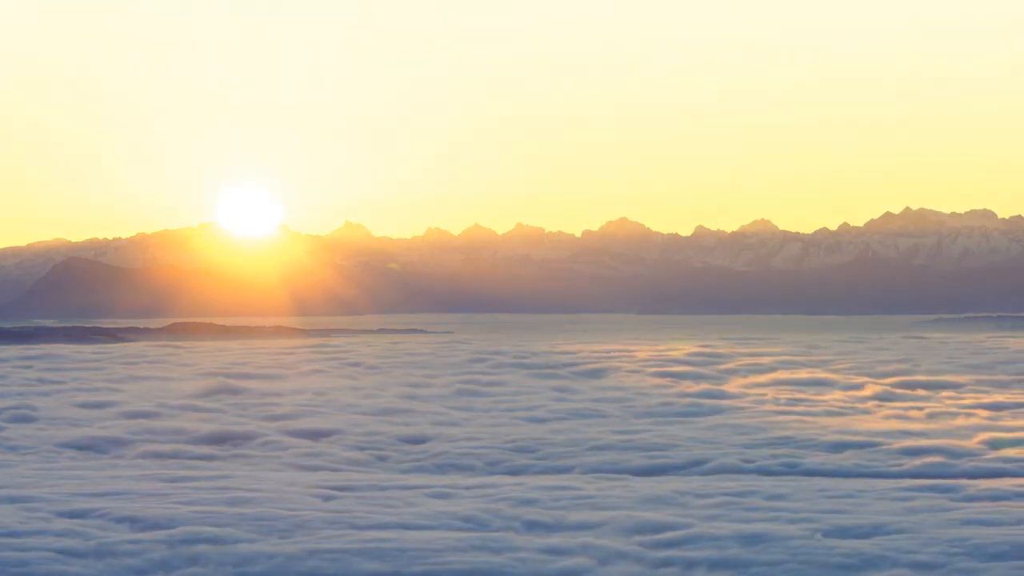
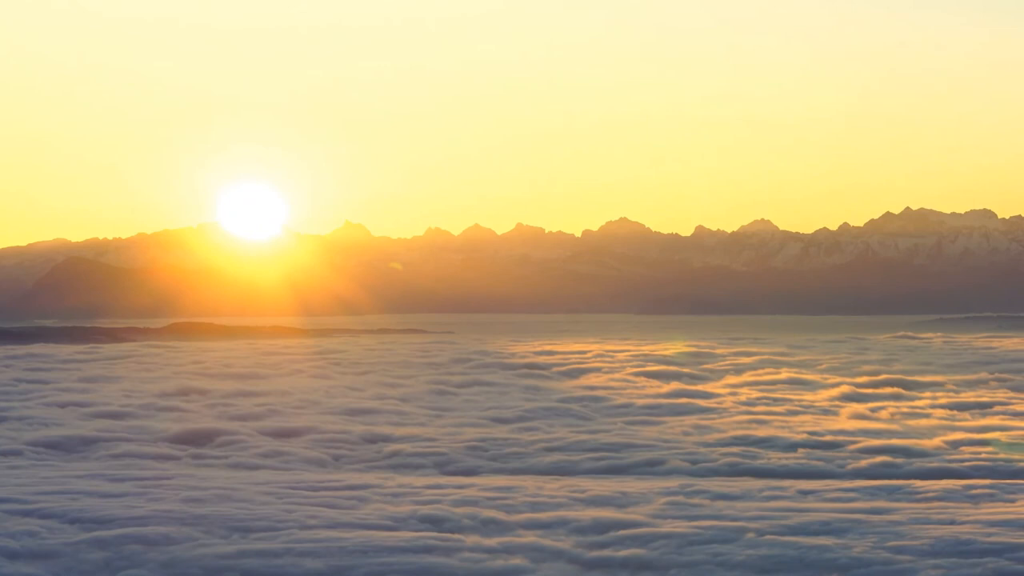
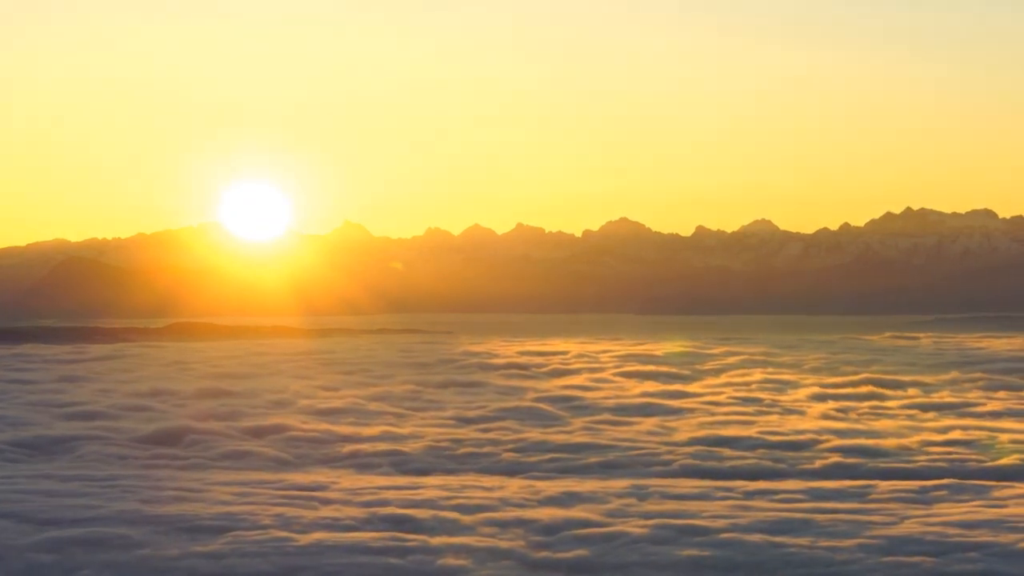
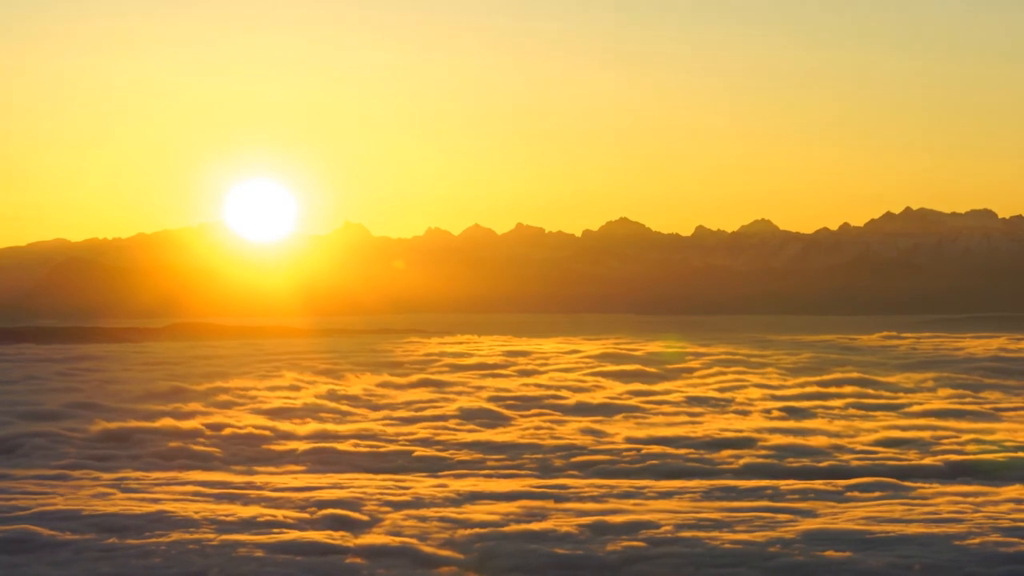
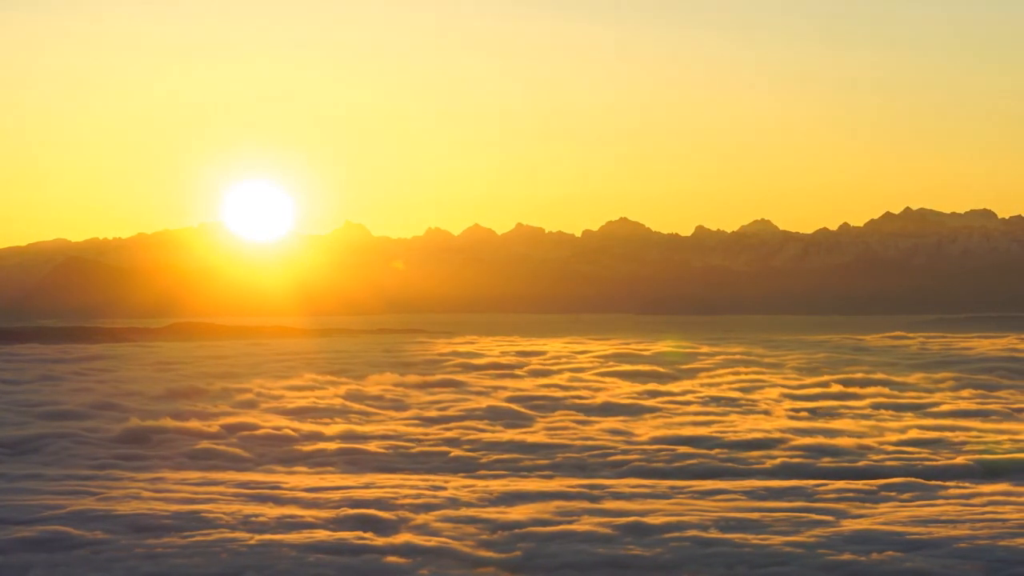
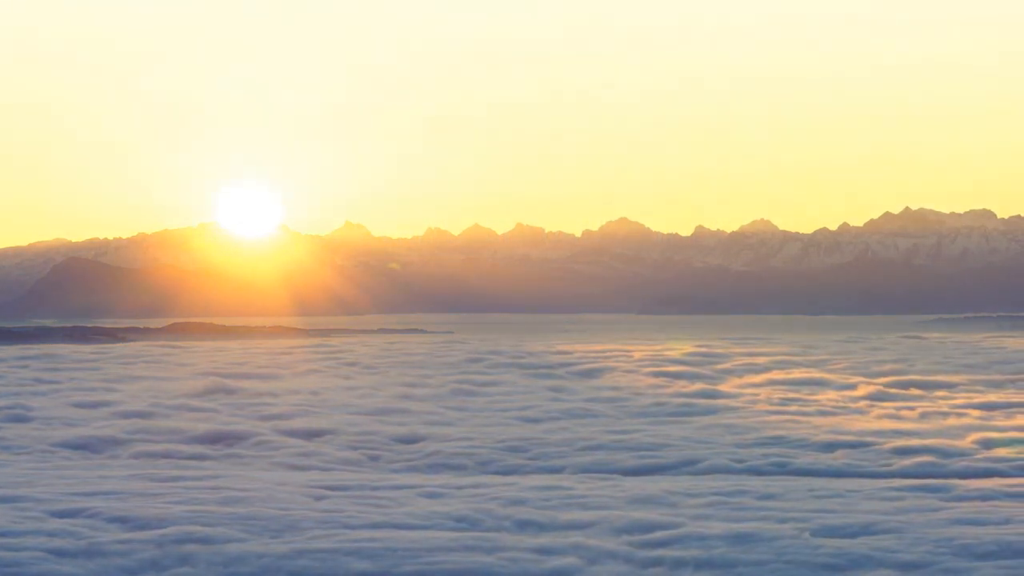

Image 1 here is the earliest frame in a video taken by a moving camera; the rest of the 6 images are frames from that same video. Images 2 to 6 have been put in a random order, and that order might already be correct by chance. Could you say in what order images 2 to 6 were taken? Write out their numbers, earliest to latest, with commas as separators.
6, 2, 3, 5, 4
